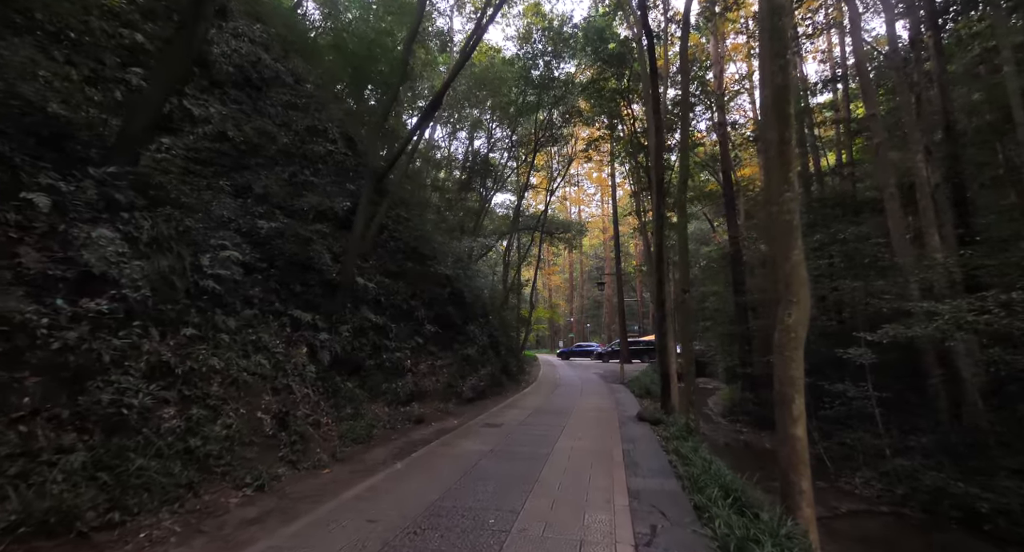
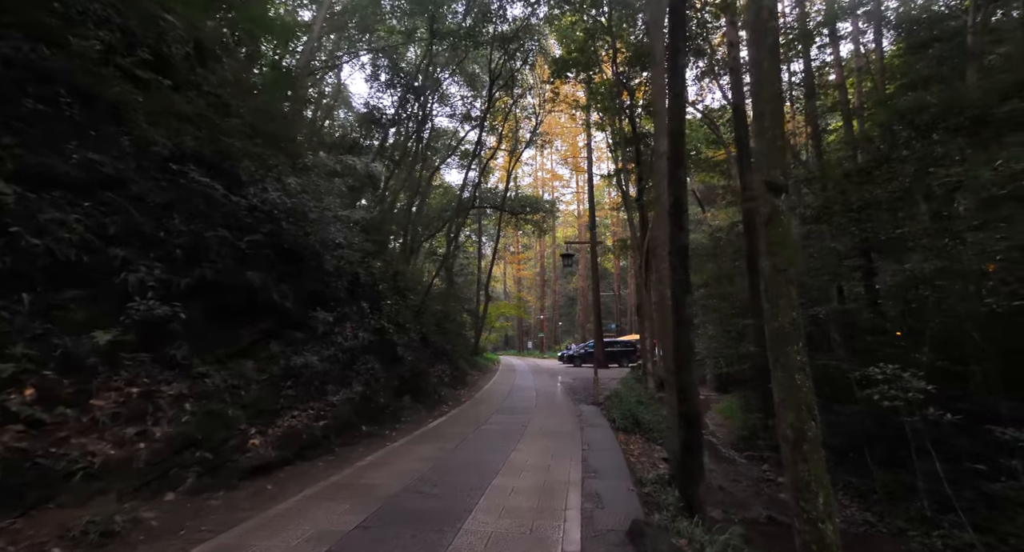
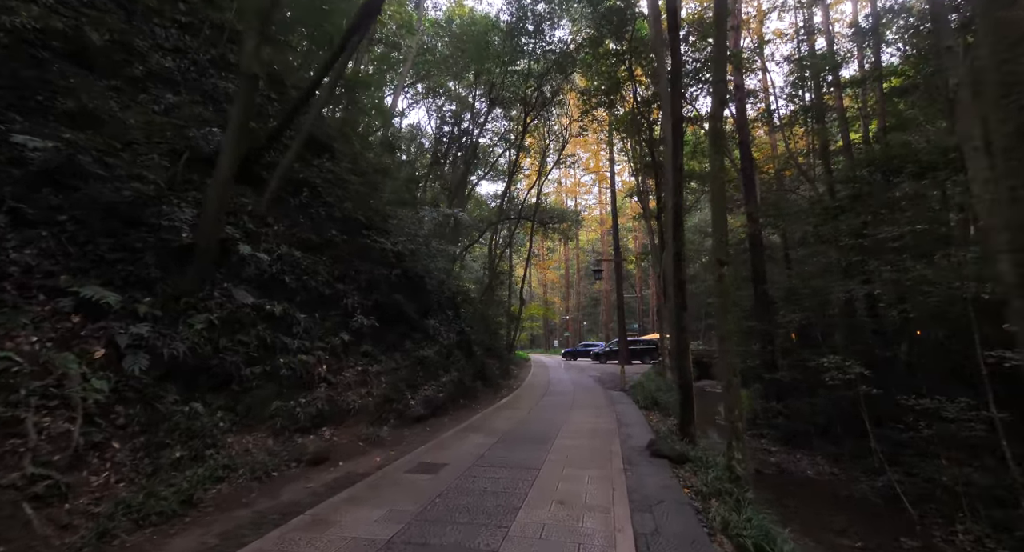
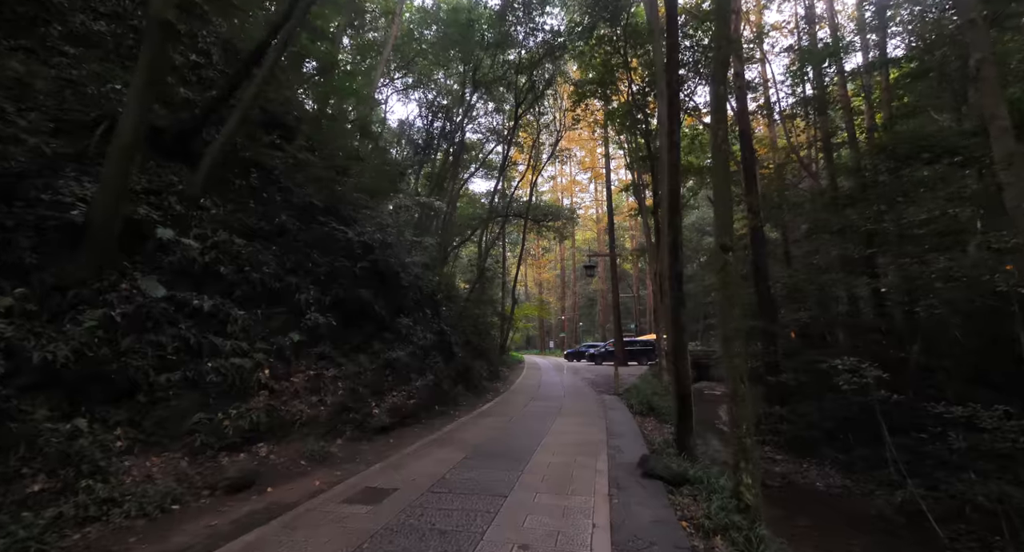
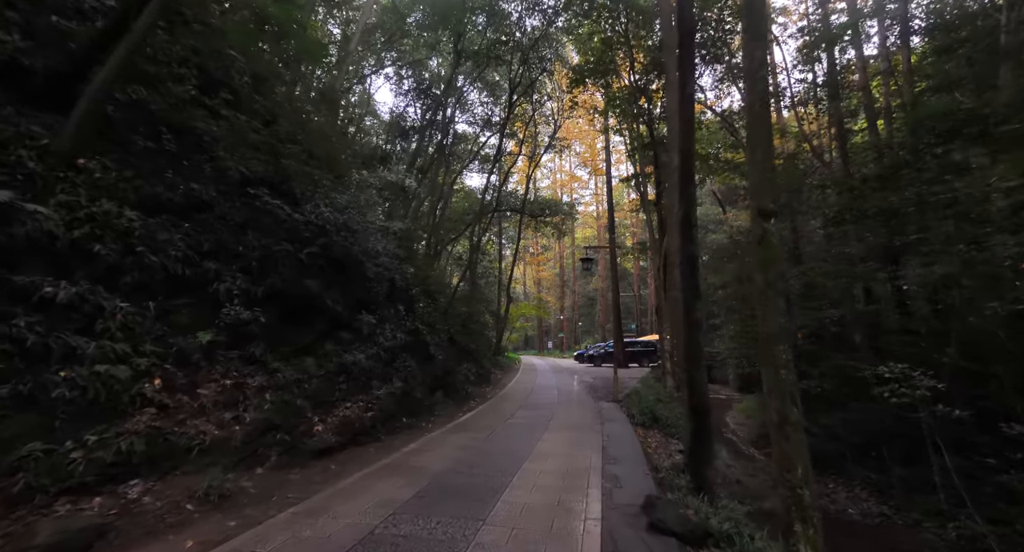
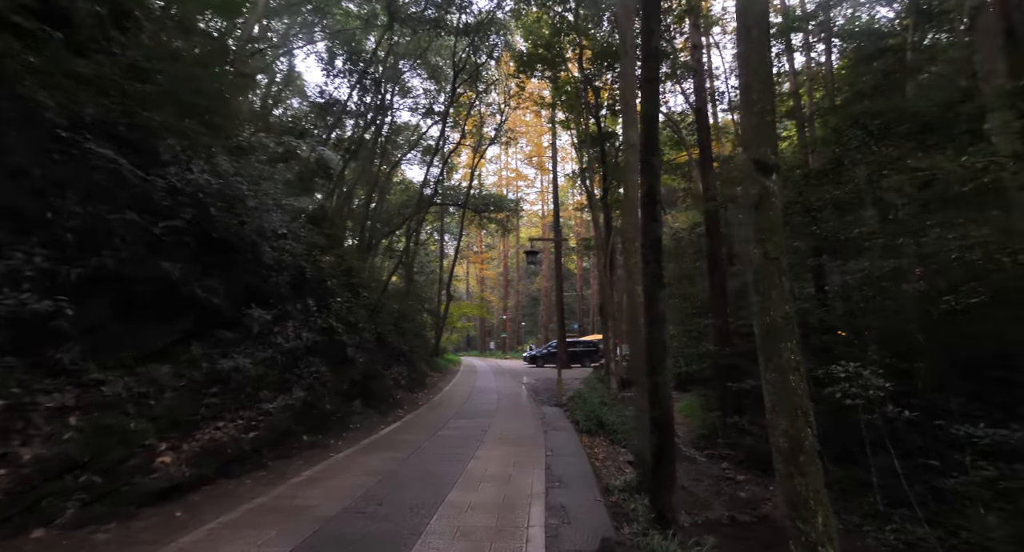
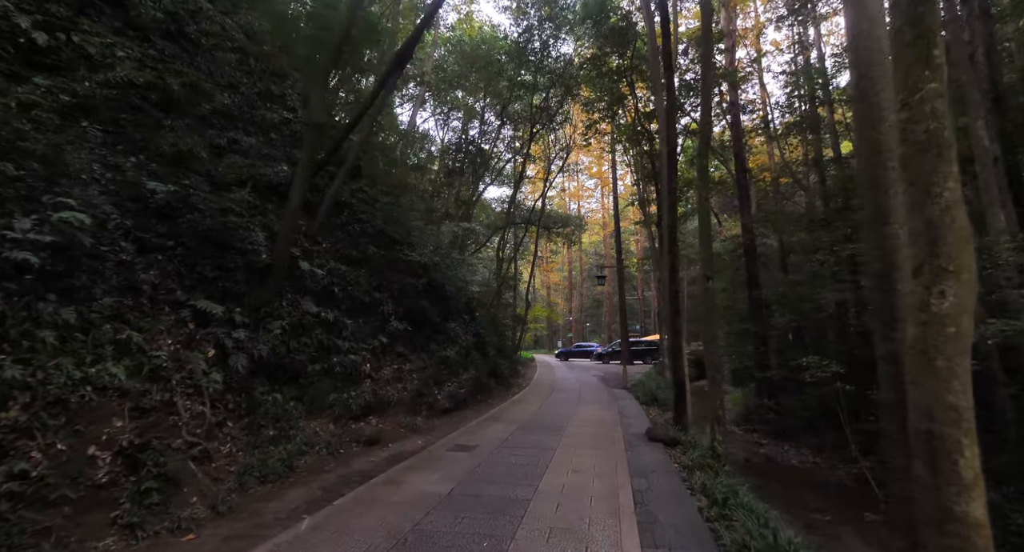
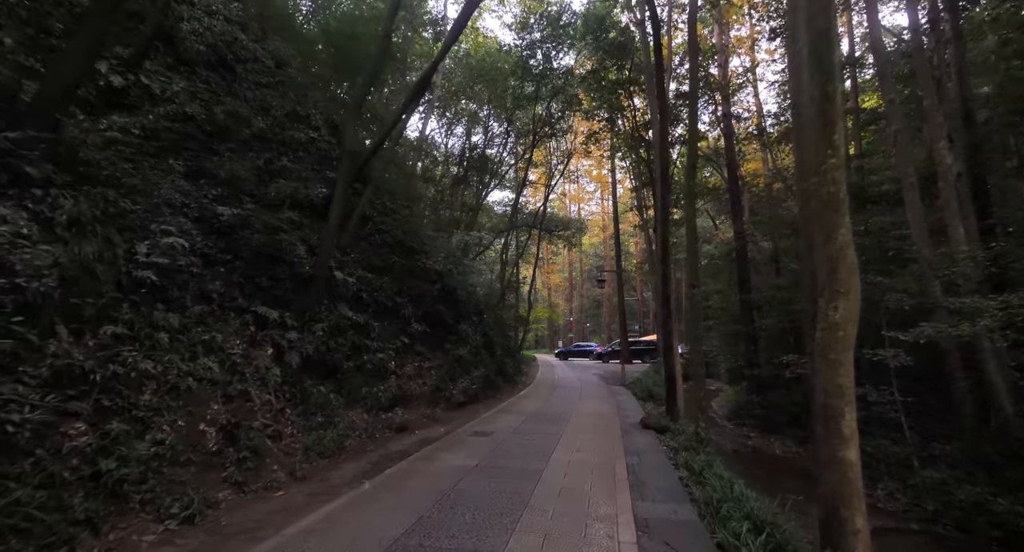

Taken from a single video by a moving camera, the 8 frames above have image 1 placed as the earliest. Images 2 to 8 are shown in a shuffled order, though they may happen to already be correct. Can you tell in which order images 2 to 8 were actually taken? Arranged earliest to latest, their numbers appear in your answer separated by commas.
8, 7, 3, 4, 5, 2, 6
